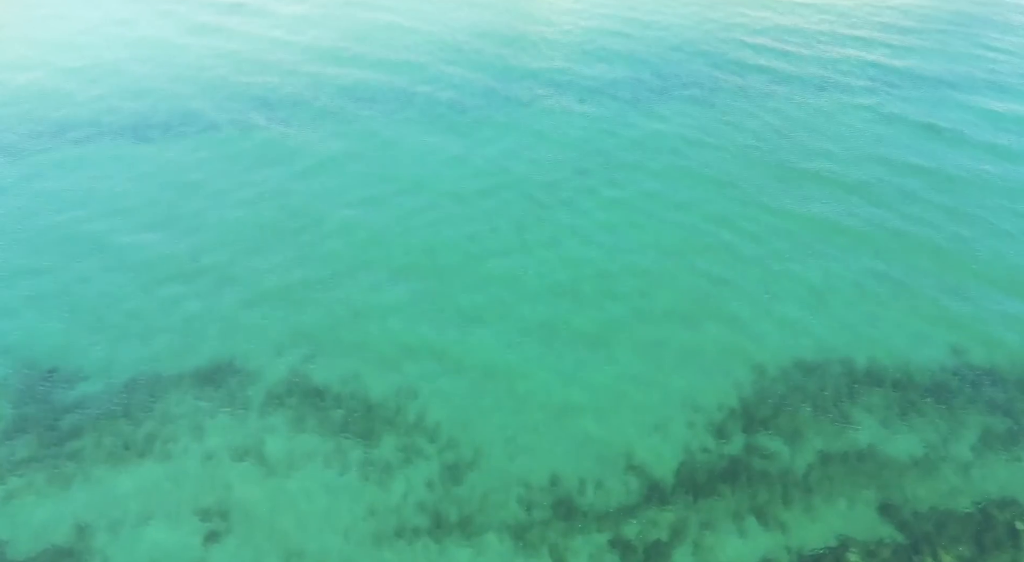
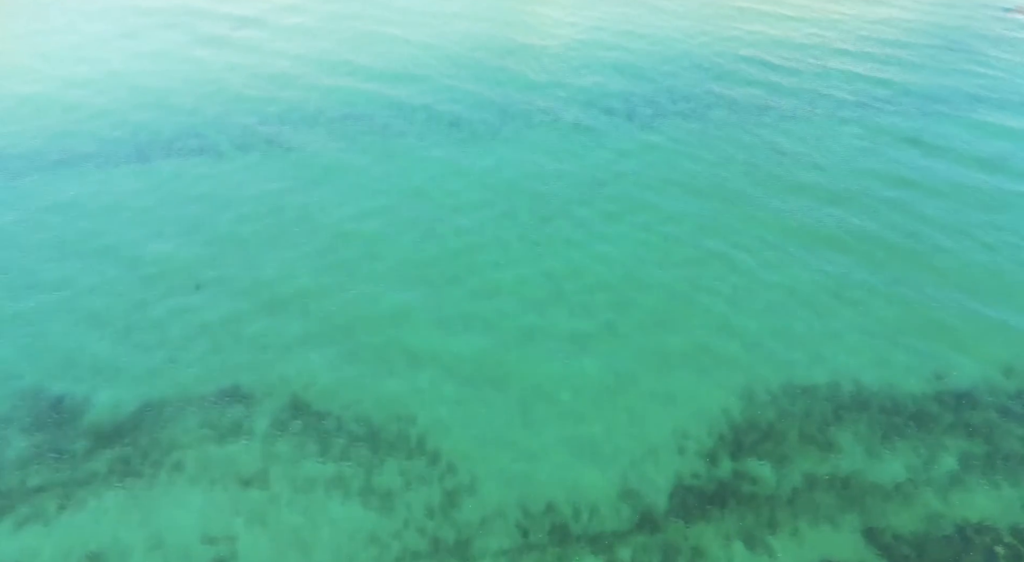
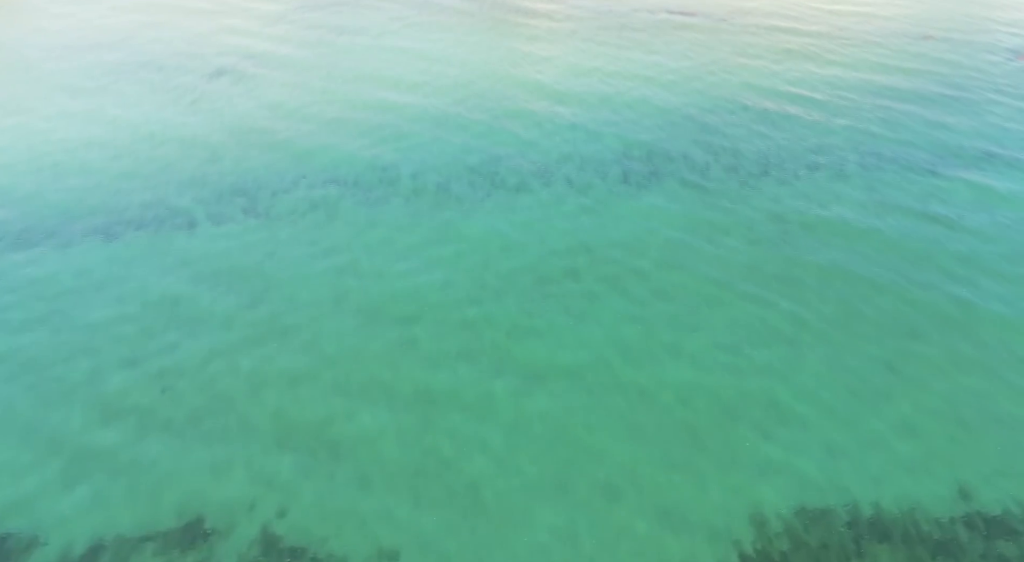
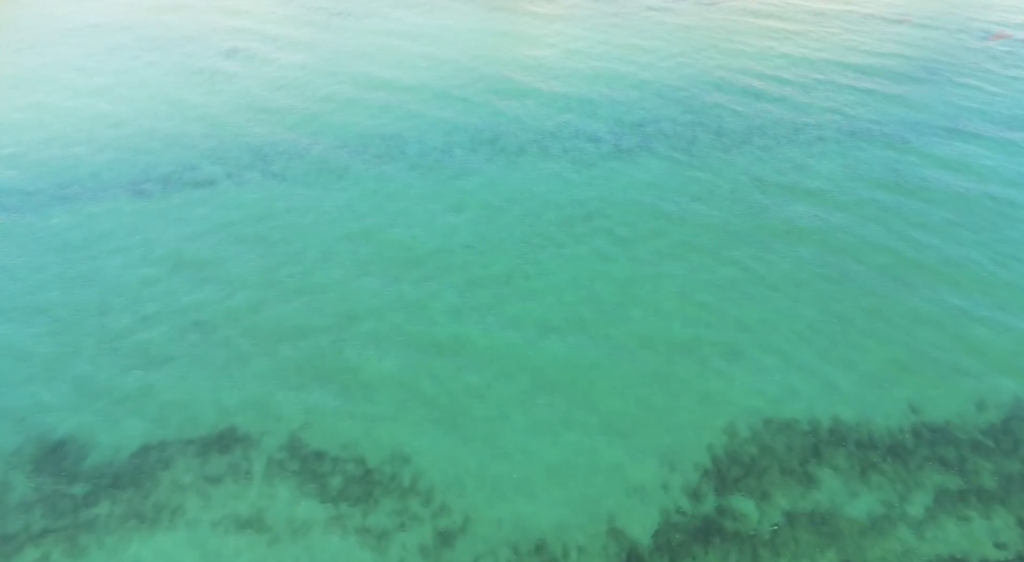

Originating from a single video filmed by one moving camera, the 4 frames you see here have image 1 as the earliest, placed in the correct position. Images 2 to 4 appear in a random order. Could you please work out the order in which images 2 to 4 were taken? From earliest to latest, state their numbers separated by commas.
2, 4, 3
